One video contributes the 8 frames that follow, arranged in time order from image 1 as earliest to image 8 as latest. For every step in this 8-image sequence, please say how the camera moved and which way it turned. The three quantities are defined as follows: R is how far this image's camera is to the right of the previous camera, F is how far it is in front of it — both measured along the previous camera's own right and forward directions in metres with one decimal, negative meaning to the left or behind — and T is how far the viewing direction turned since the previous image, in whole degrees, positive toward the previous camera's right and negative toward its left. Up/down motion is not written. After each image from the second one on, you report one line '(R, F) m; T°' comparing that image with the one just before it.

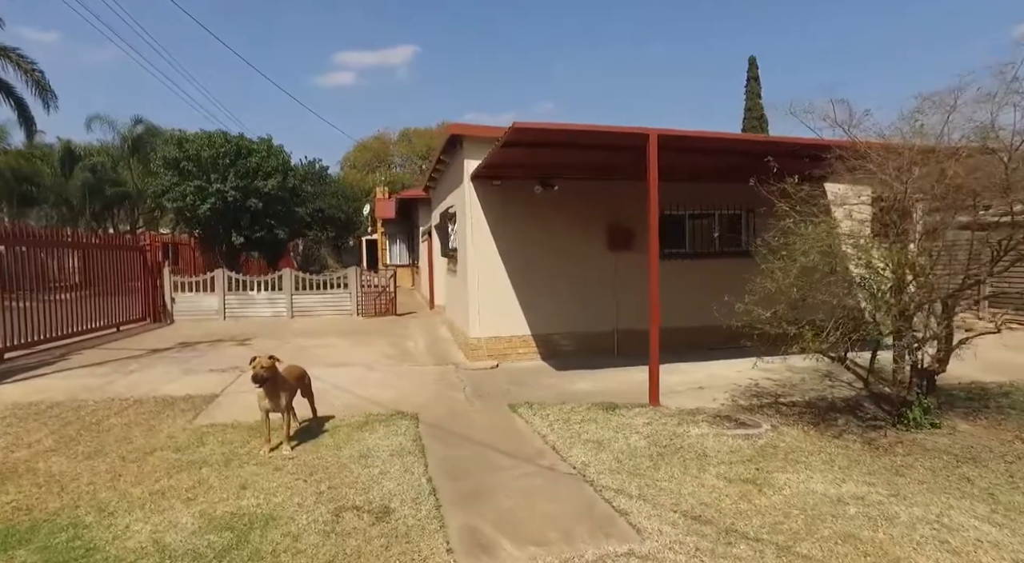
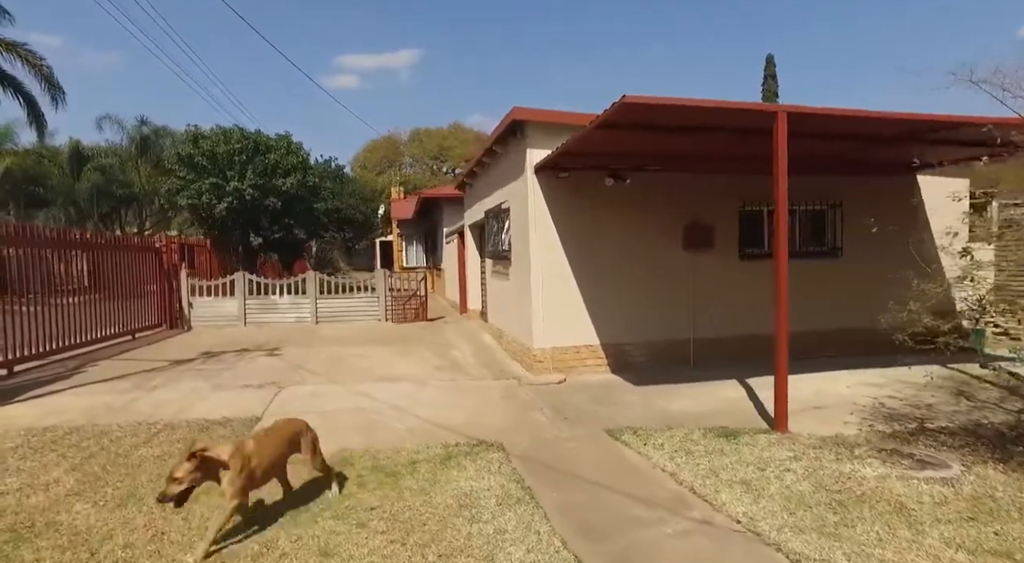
(-0.9, +1.0) m; 0°
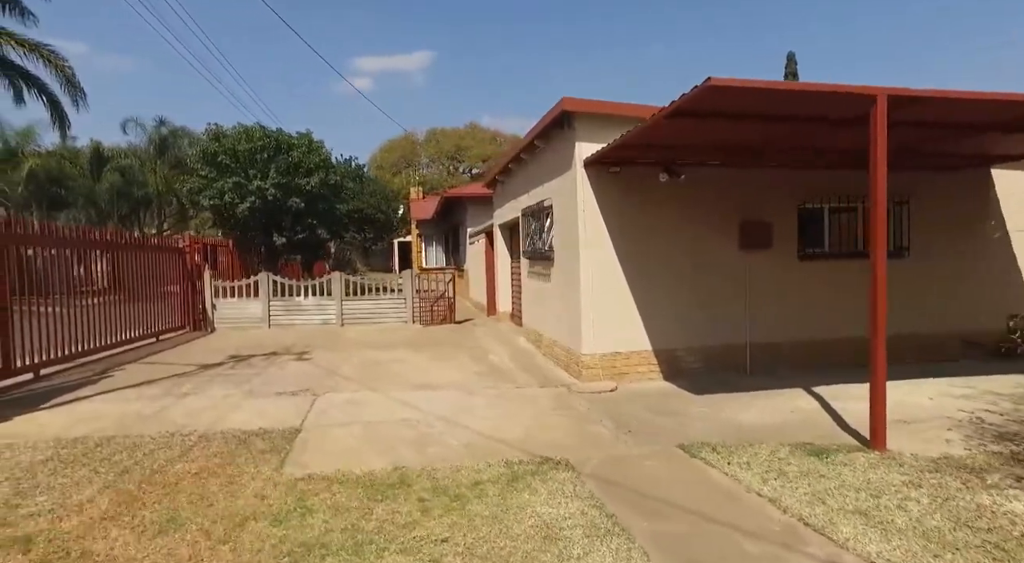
(-0.4, +0.5) m; -1°
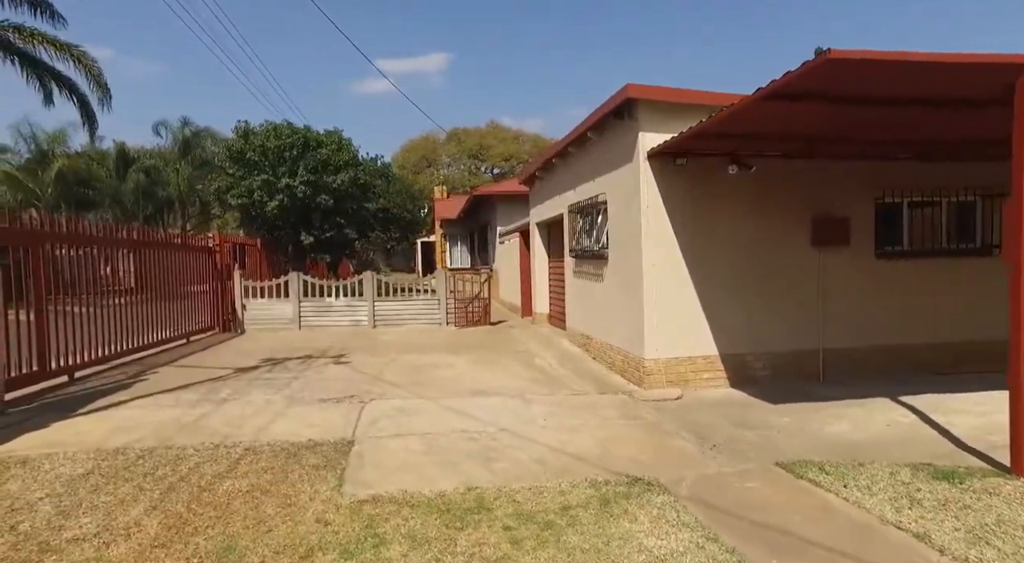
(-0.5, +0.5) m; -1°
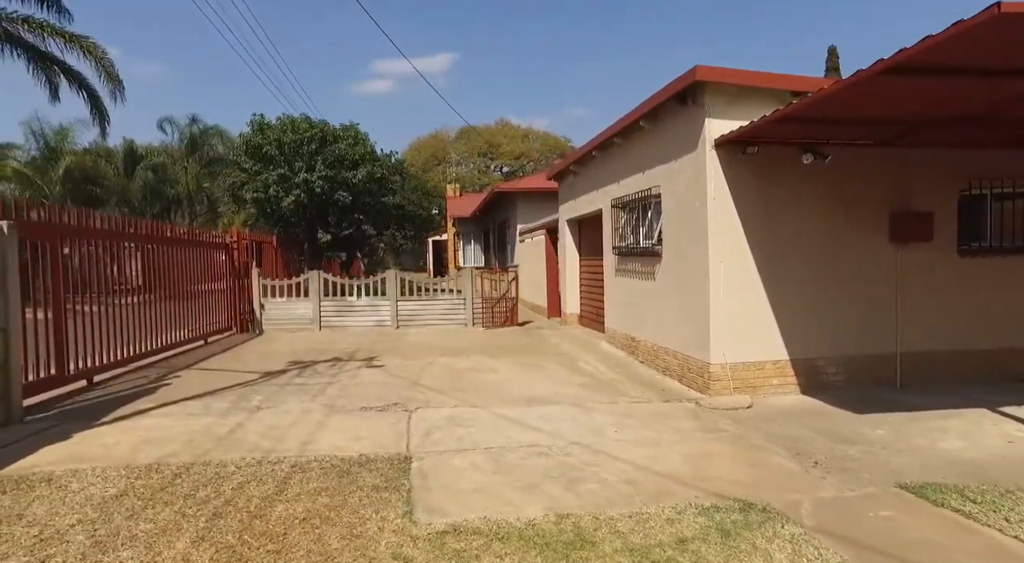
(-0.6, +0.6) m; 0°
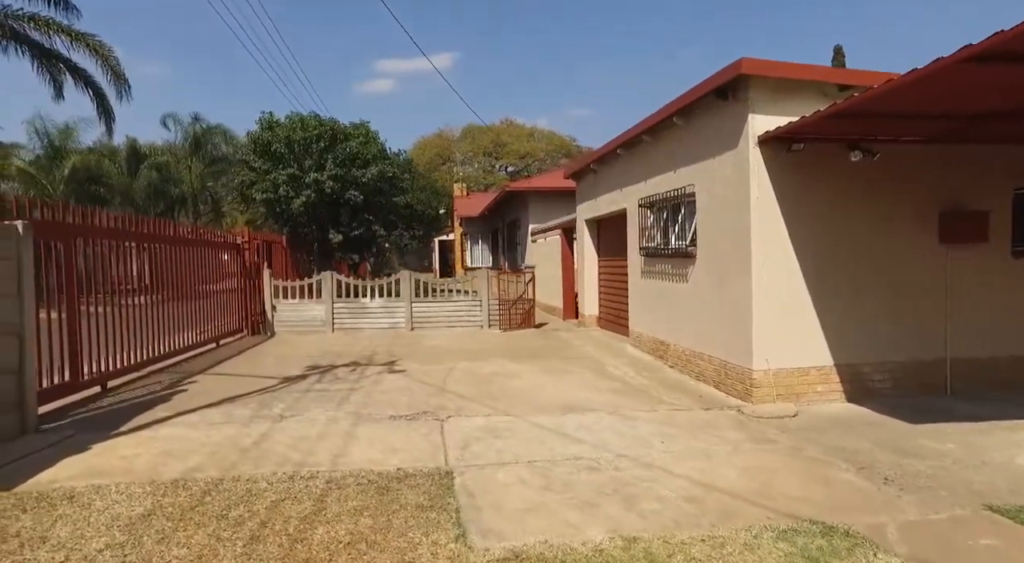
(-0.4, +0.3) m; 0°
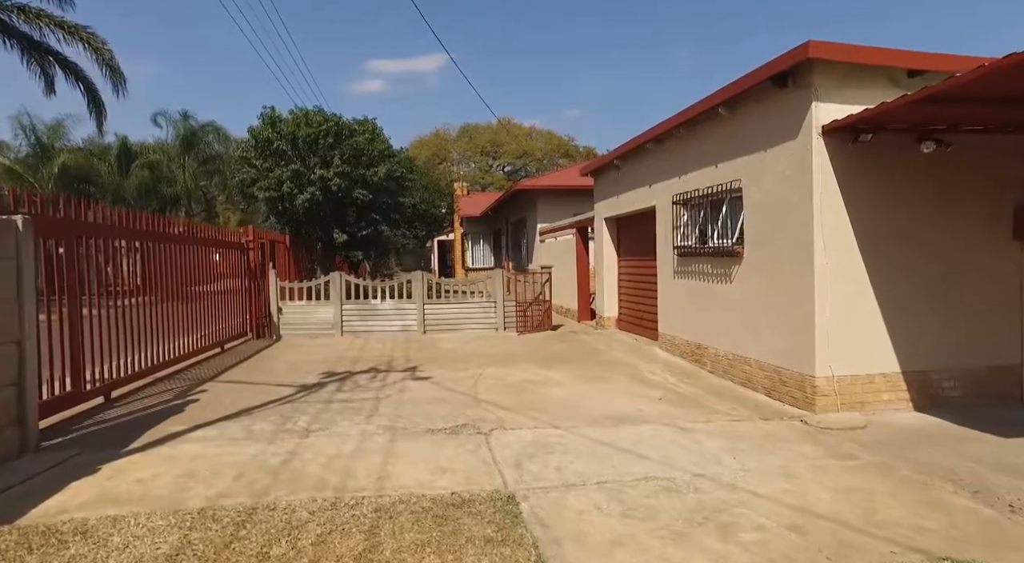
(-0.5, +0.5) m; +1°
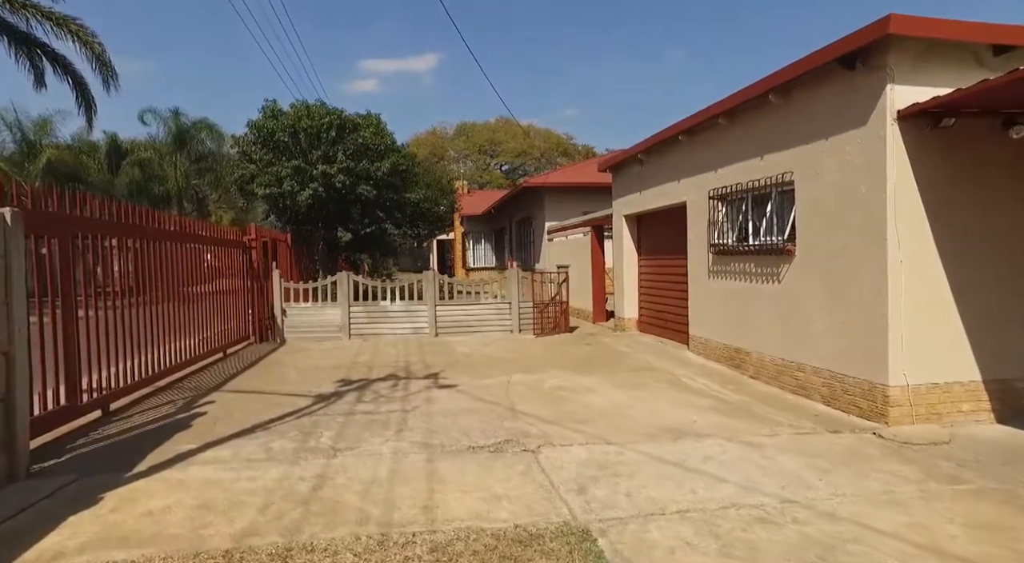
(-0.5, +0.6) m; +1°
